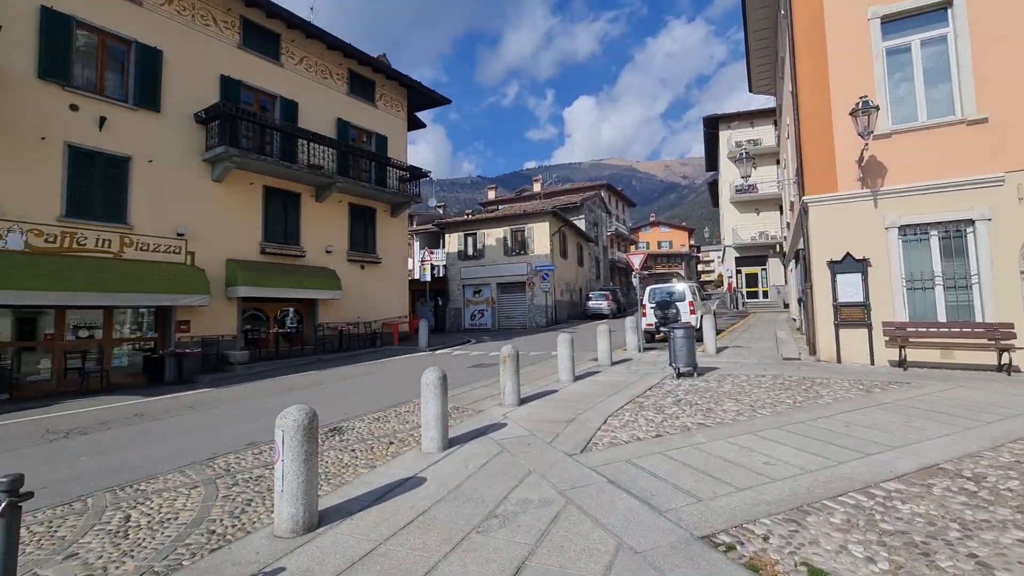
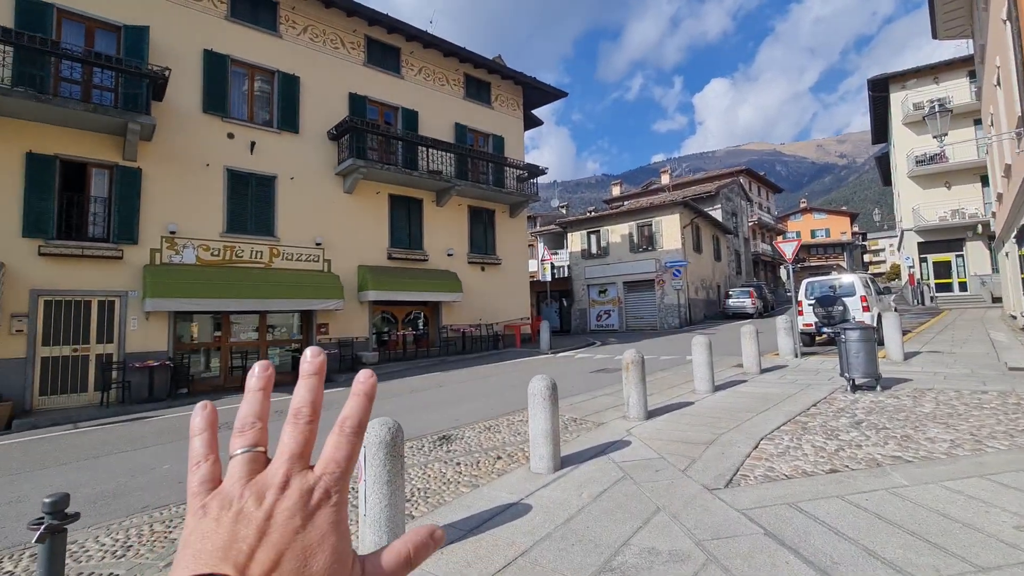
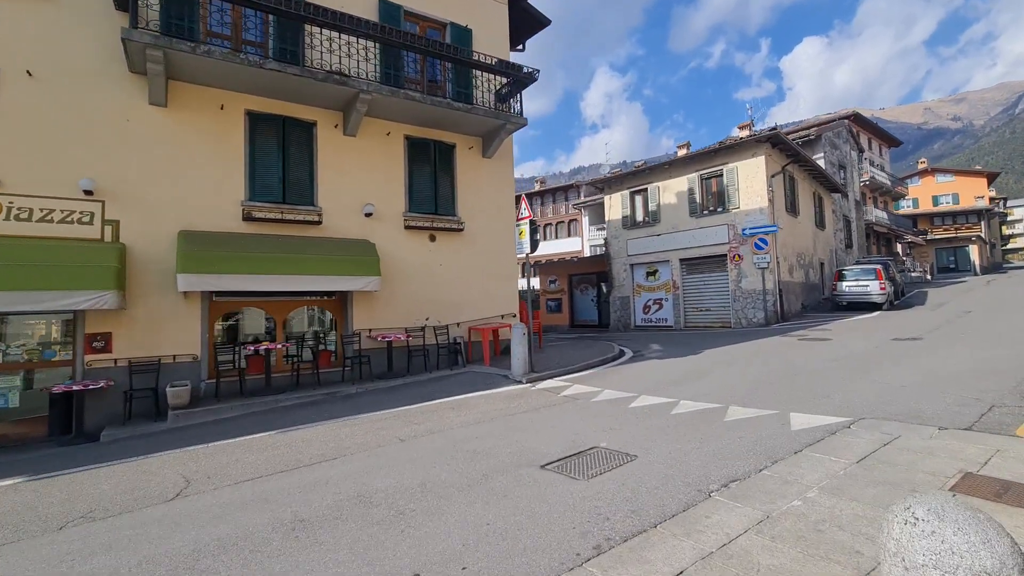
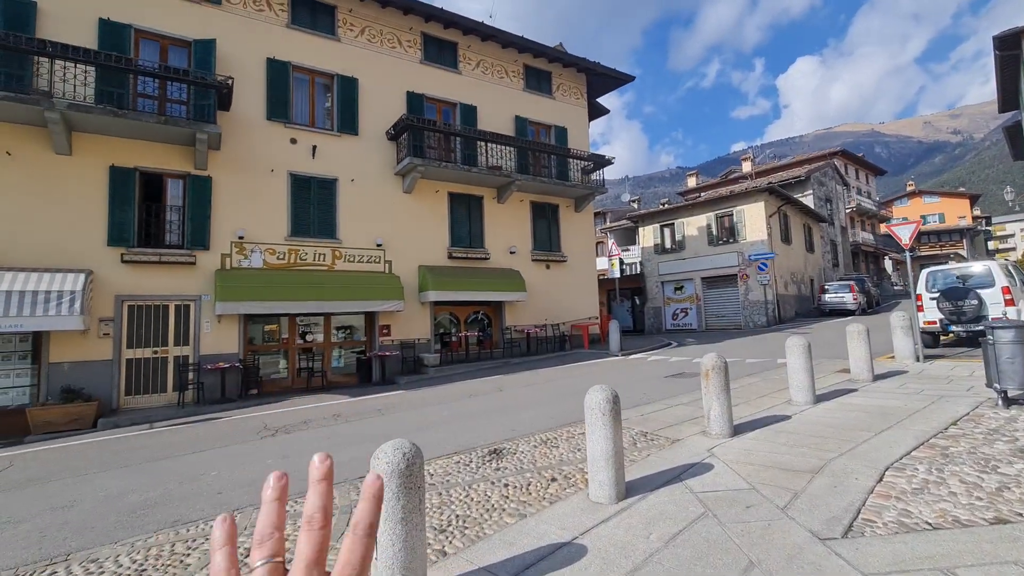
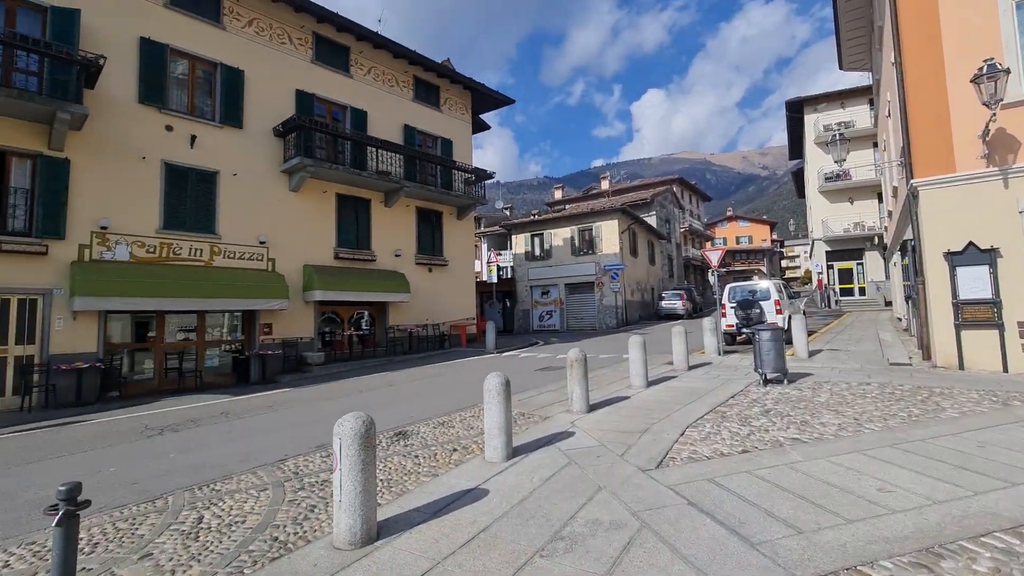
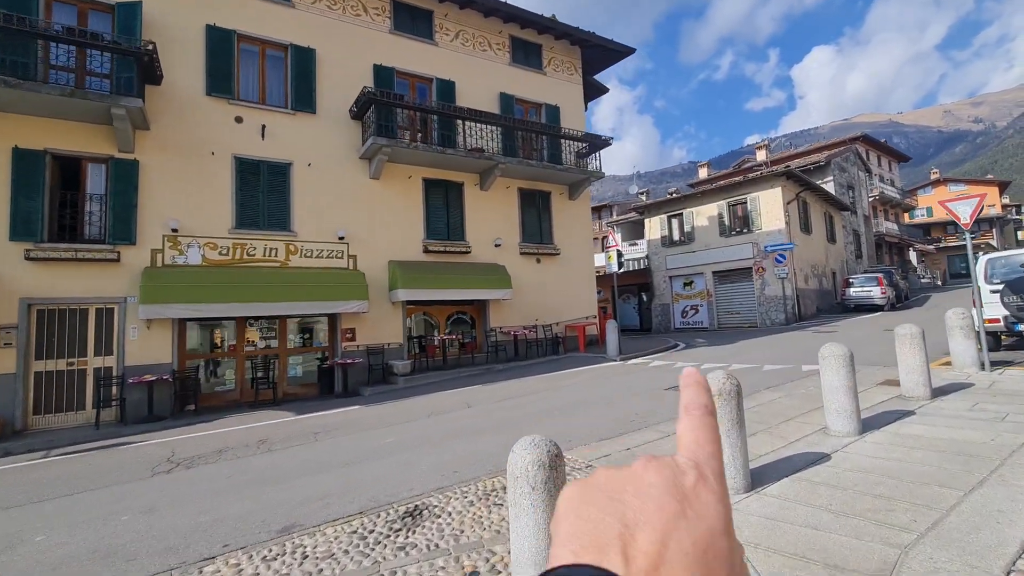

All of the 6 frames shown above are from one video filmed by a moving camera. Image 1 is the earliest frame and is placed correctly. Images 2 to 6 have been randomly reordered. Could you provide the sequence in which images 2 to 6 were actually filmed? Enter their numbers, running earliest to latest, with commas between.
5, 2, 4, 6, 3
